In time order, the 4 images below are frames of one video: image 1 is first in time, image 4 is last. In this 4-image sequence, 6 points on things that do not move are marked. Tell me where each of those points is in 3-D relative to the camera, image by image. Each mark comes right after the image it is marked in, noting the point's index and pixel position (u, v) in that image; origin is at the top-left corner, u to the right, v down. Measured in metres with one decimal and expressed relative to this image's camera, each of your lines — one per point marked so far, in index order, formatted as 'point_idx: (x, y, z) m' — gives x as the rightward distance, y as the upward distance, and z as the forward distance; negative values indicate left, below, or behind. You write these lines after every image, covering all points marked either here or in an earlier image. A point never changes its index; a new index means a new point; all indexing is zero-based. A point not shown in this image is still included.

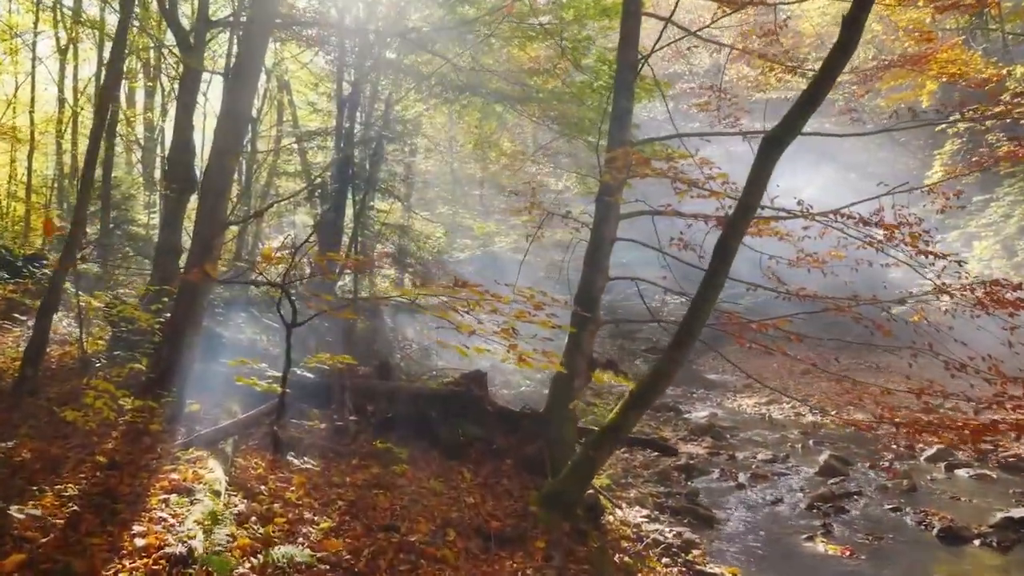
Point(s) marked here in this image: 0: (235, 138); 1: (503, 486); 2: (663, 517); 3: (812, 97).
0: (-2.8, +1.5, +6.6) m
1: (-0.1, -2.0, +6.7) m
2: (+2.1, -3.2, +9.1) m
3: (+2.8, +1.8, +6.0) m
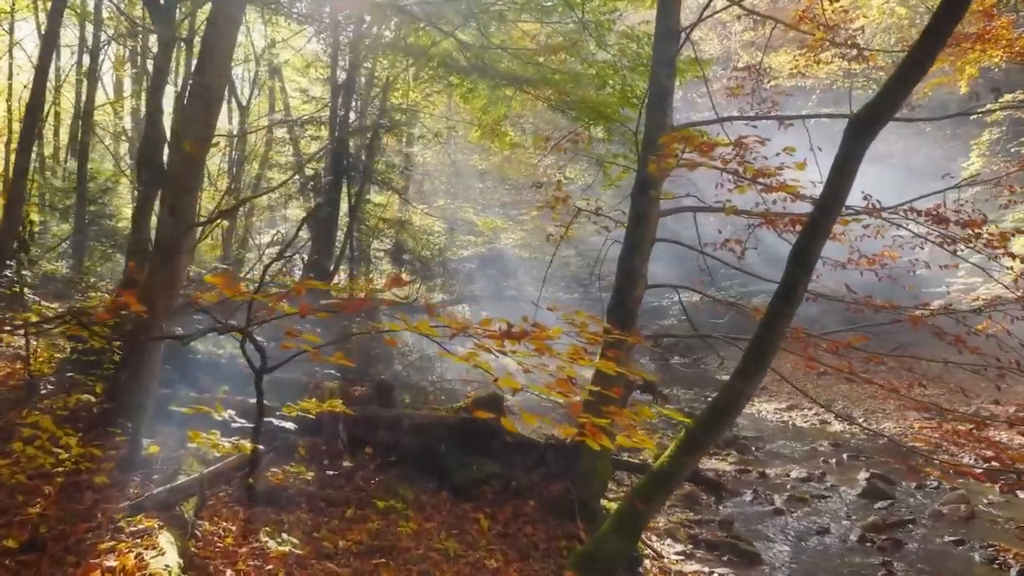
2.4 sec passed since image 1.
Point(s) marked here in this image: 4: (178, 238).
0: (-2.6, +1.4, +5.5) m
1: (+0.1, -2.2, +5.6) m
2: (+2.3, -3.3, +8.1) m
3: (+3.0, +1.6, +4.9) m
4: (-2.8, +0.4, +5.4) m
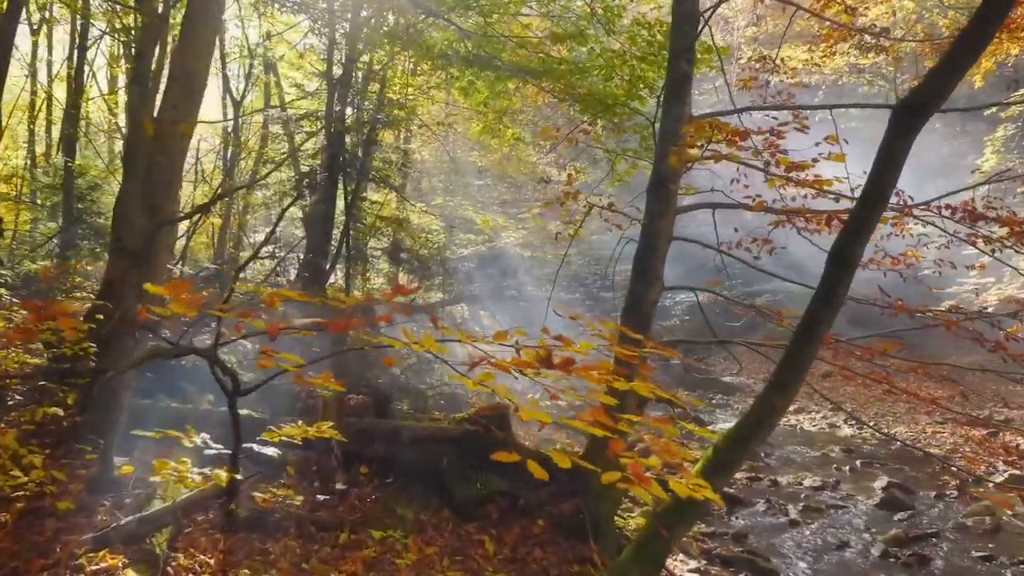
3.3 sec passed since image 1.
0: (-2.5, +1.4, +5.0) m
1: (+0.2, -2.2, +5.2) m
2: (+2.4, -3.3, +7.6) m
3: (+3.1, +1.6, +4.4) m
4: (-2.8, +0.4, +5.0) m
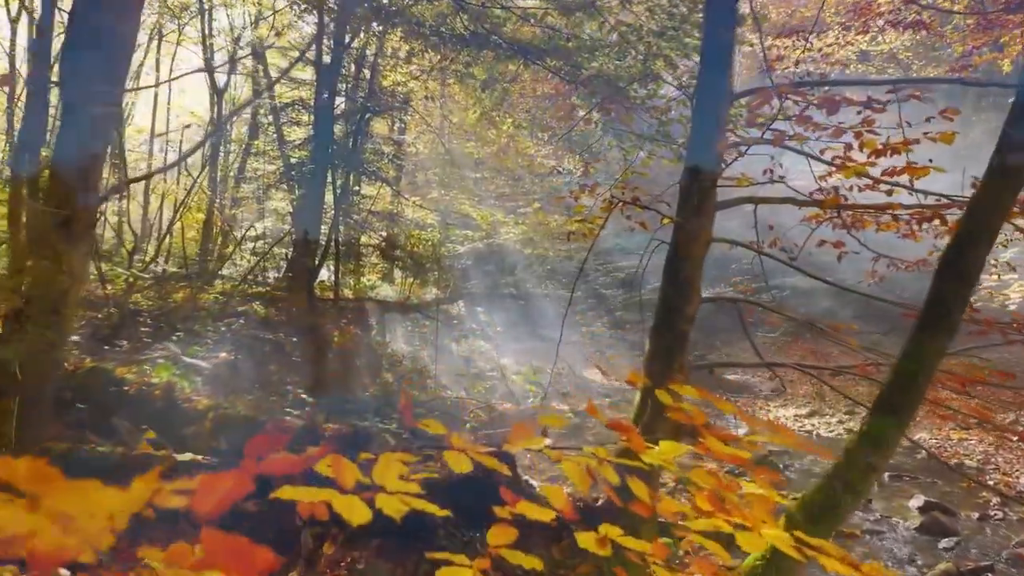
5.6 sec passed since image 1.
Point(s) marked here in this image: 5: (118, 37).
0: (-2.5, +1.3, +4.0) m
1: (+0.3, -2.3, +4.2) m
2: (+2.4, -3.4, +6.7) m
3: (+3.1, +1.5, +3.4) m
4: (-2.7, +0.3, +3.9) m
5: (-2.4, +1.7, +4.0) m
